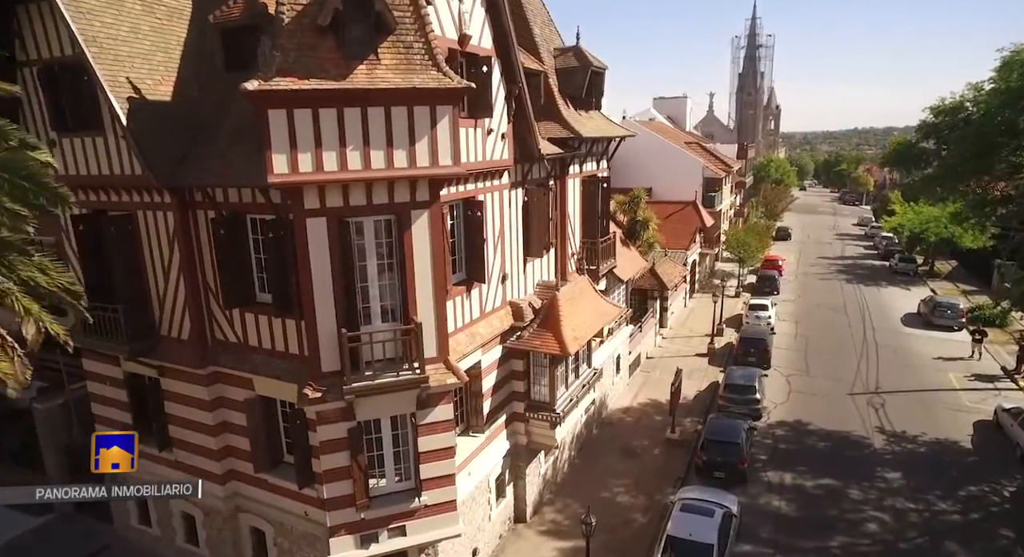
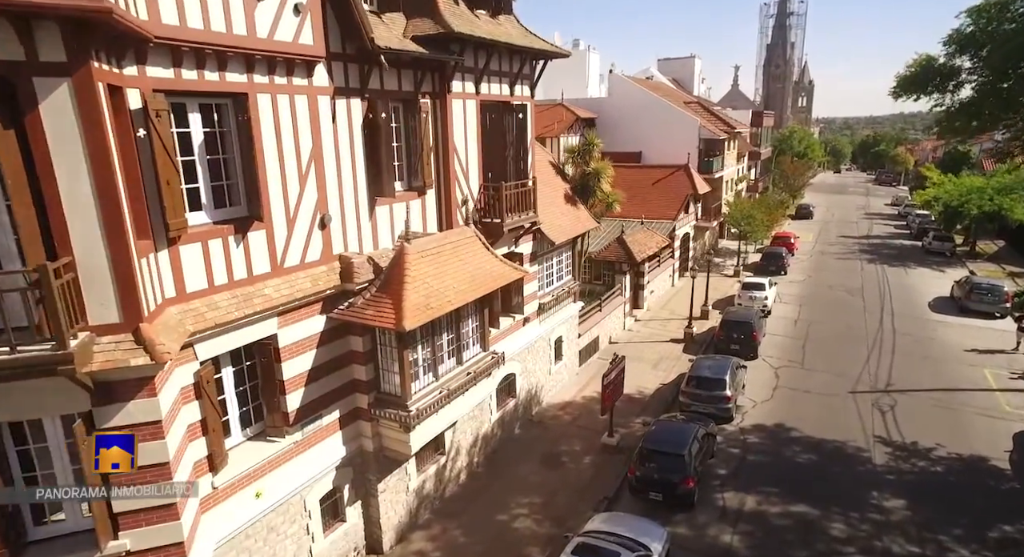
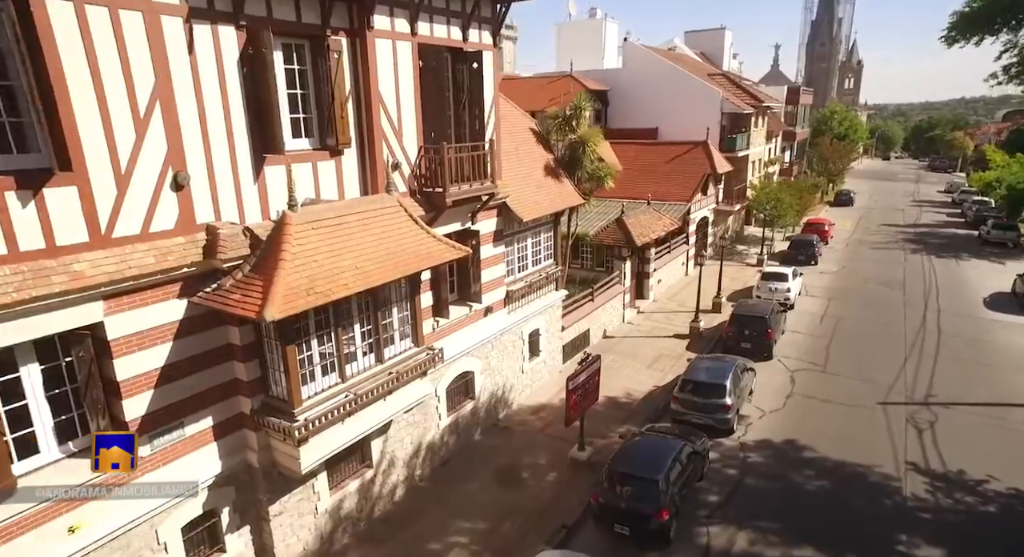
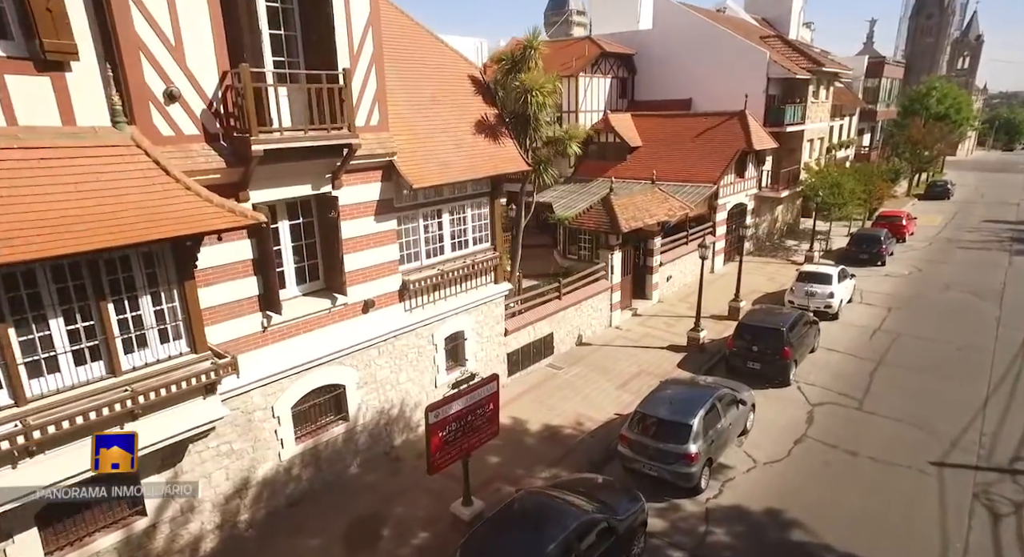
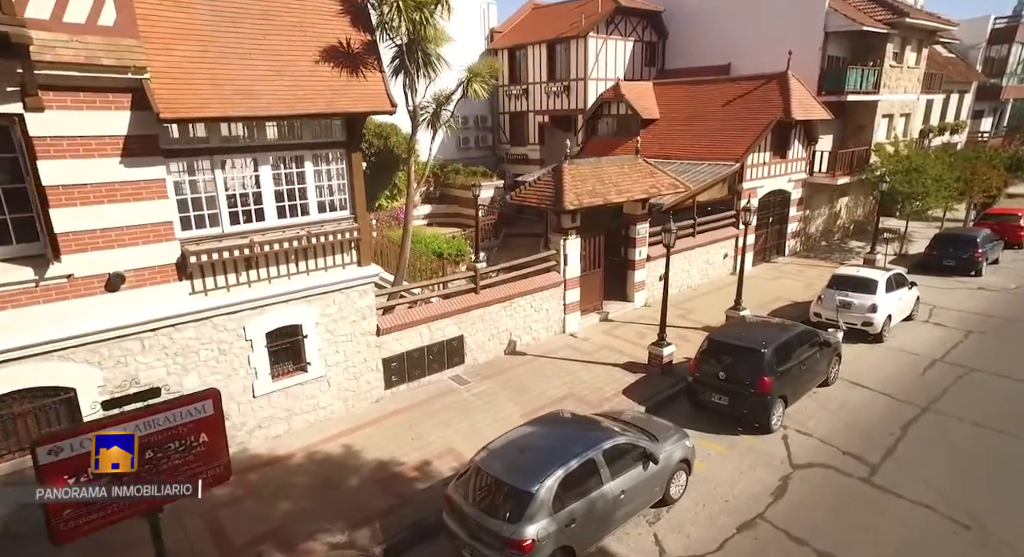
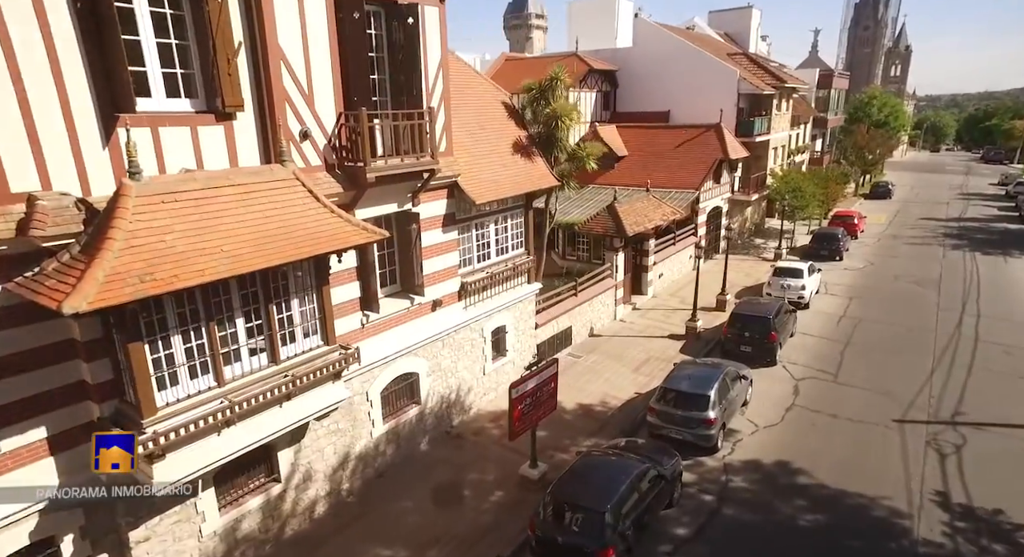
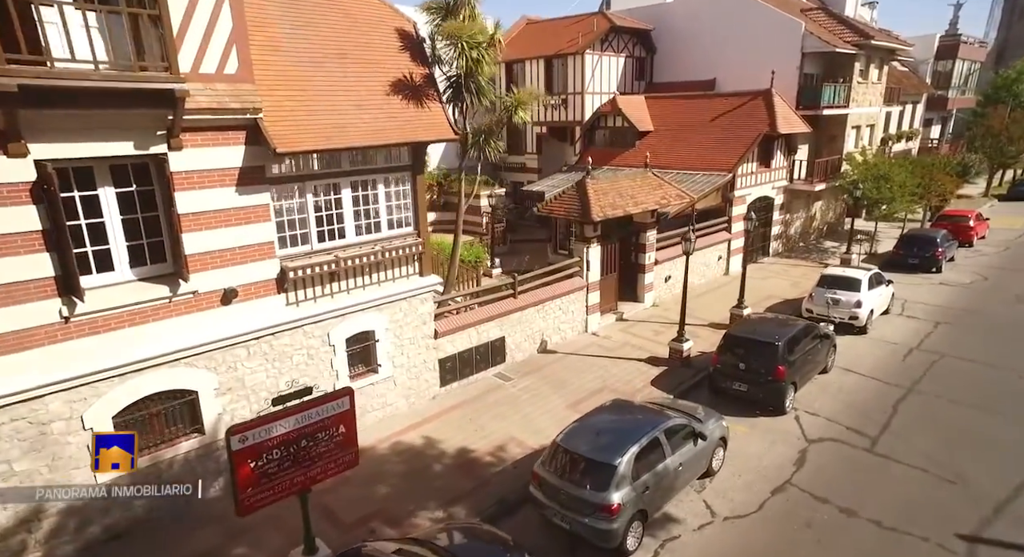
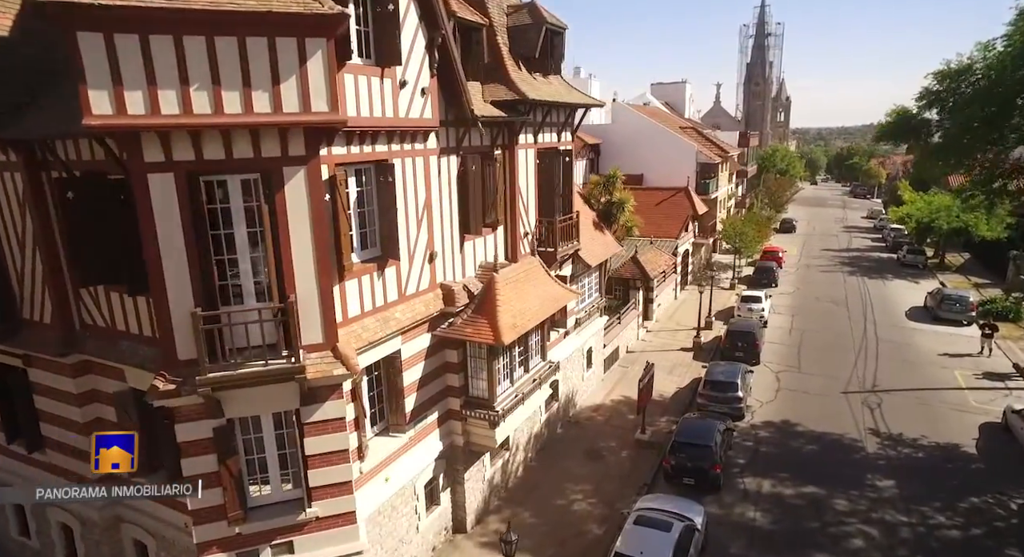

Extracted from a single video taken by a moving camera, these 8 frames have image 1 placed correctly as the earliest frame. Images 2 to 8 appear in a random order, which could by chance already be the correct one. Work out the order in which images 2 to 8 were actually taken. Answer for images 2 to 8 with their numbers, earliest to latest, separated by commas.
8, 2, 3, 6, 4, 7, 5
